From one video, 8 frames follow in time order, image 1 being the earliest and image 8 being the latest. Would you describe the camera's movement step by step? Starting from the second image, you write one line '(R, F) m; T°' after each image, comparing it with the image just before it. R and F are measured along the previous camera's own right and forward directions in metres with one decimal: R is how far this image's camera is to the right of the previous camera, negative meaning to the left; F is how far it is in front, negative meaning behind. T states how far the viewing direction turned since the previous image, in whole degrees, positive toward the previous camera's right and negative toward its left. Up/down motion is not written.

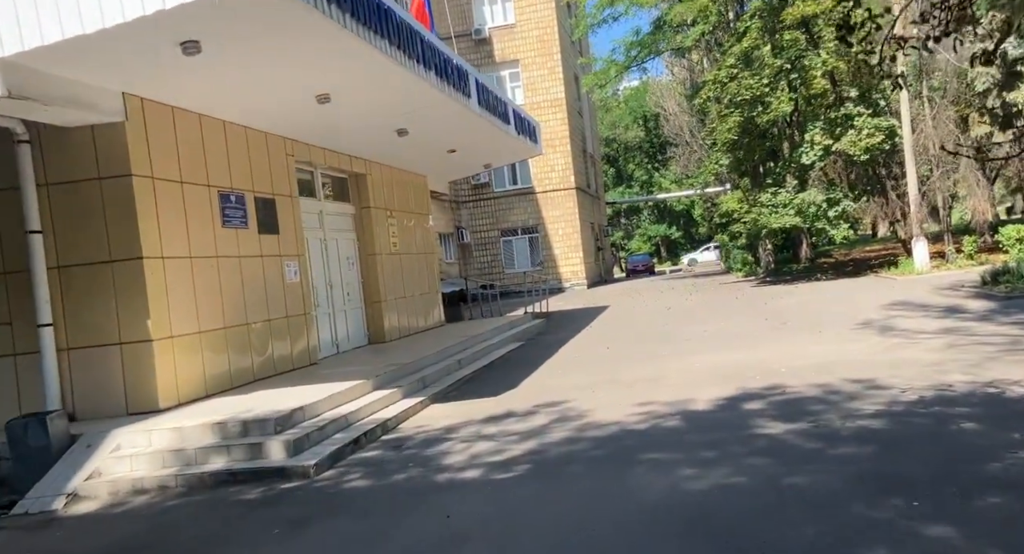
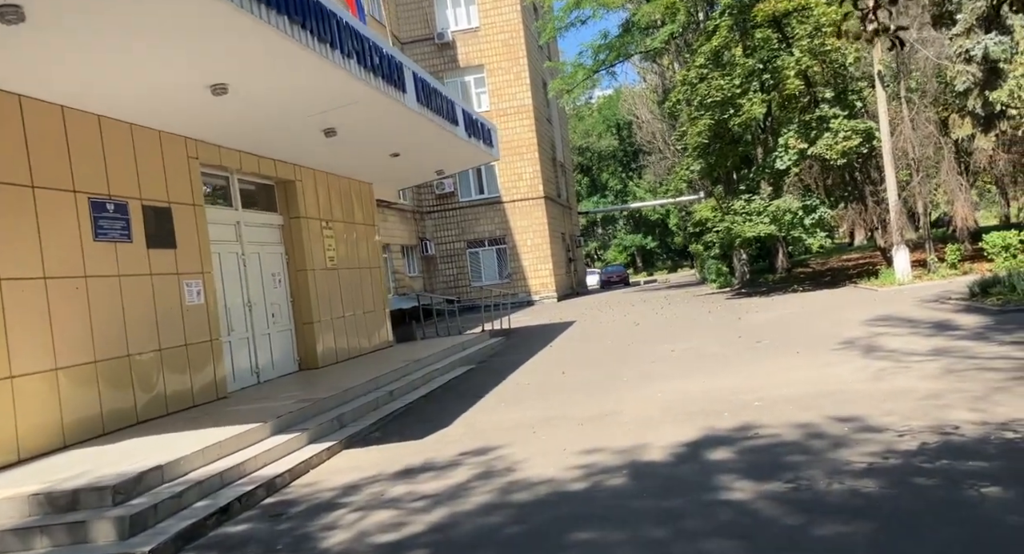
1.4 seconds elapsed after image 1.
(+0.5, +1.3) m; +1°
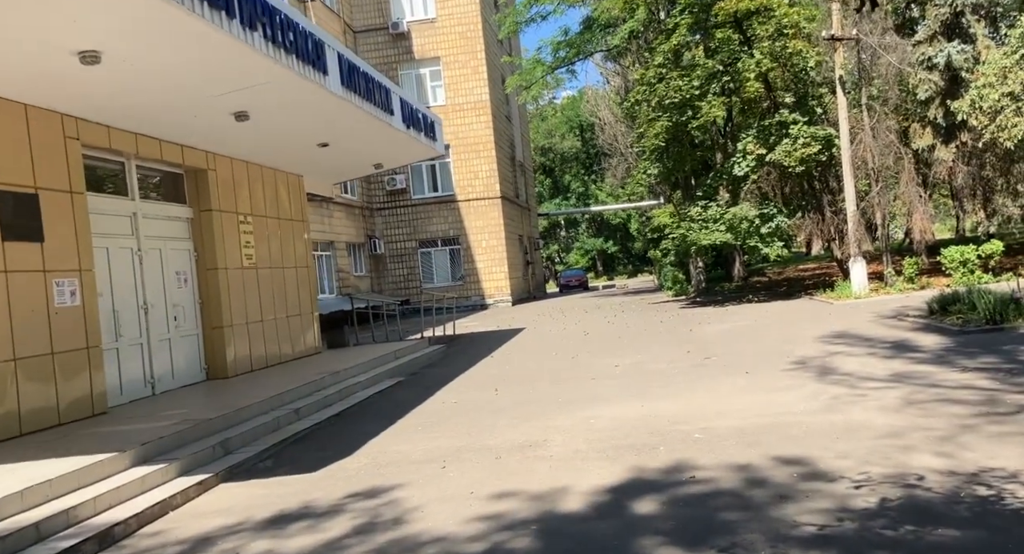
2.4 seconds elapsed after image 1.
(+0.4, +1.0) m; +3°
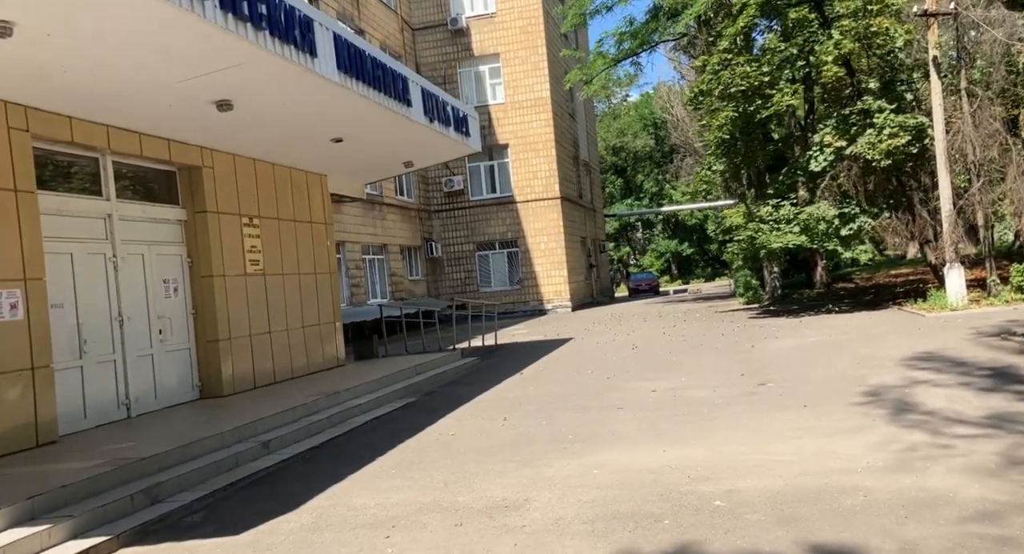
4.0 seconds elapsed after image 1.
(+0.7, +1.5) m; -6°
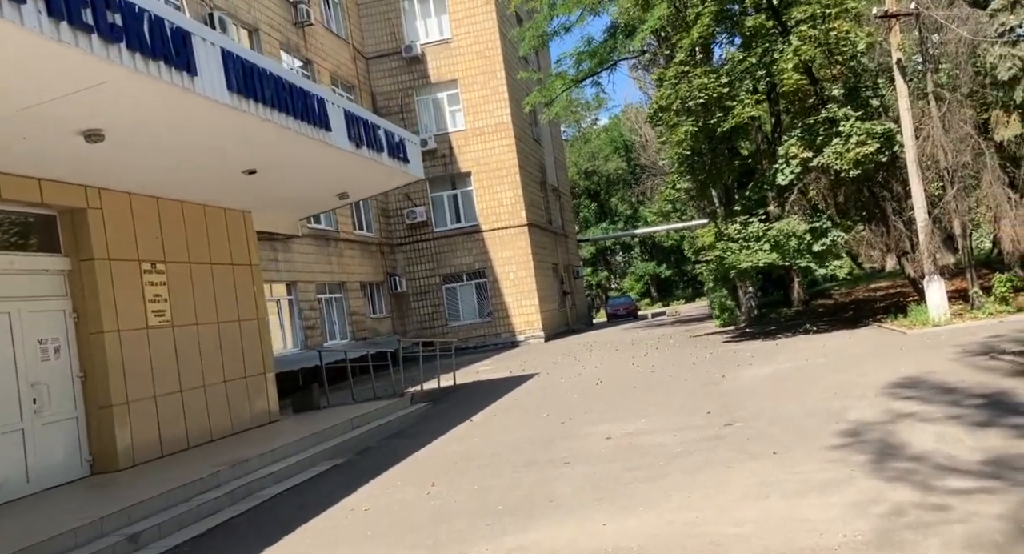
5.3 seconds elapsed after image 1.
(+0.6, +1.1) m; +1°
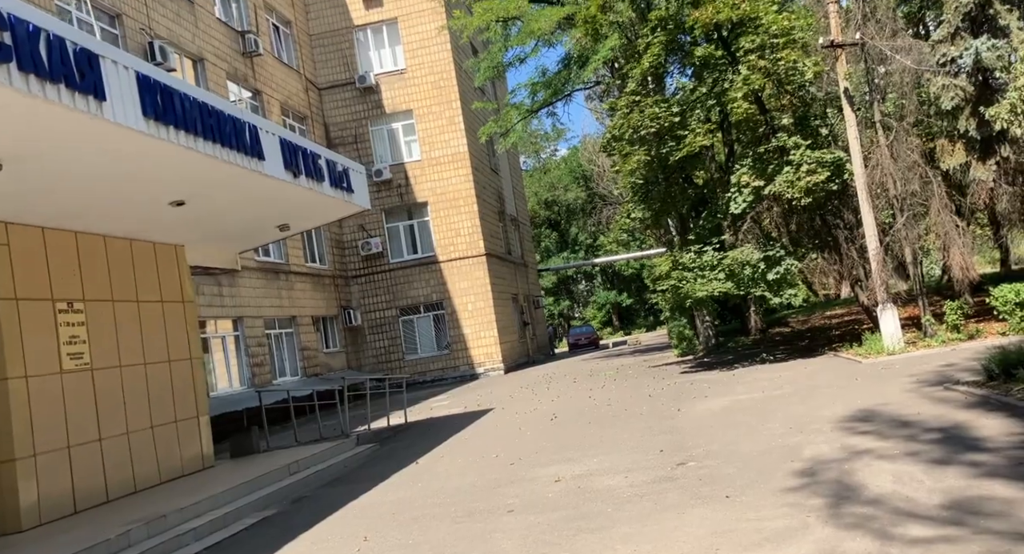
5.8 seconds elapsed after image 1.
(+0.2, +0.4) m; +3°
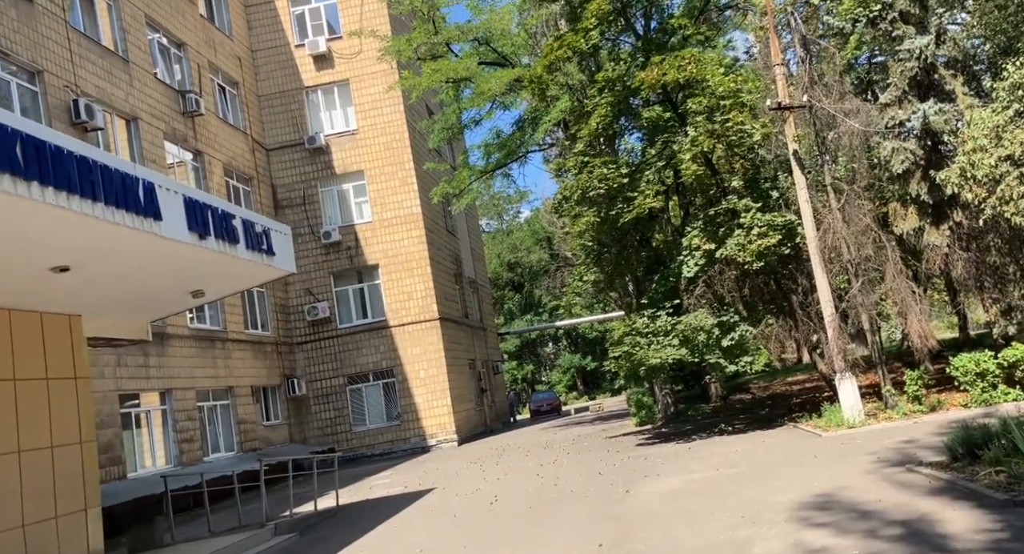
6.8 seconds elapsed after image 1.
(+0.5, +0.8) m; +2°
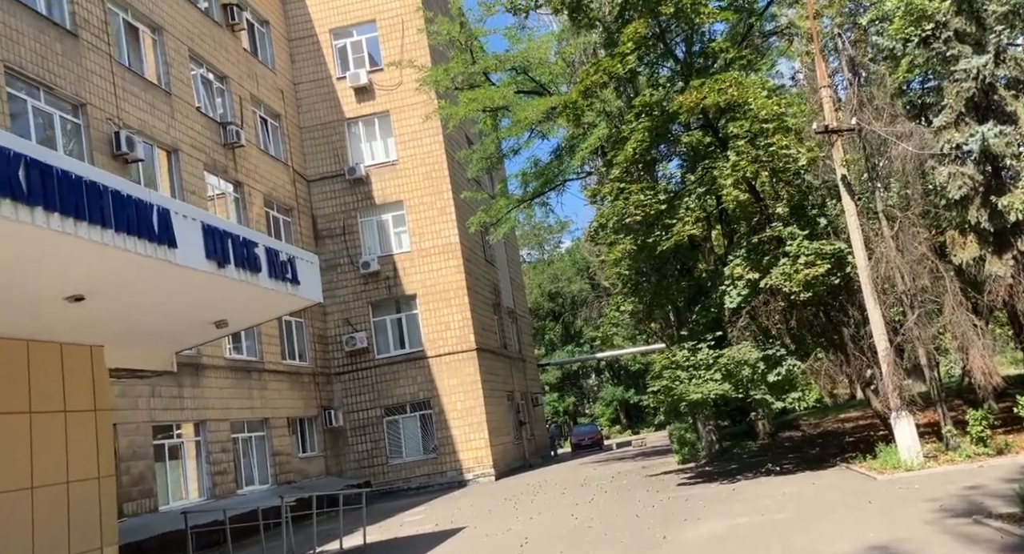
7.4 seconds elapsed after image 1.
(+0.2, +0.5) m; -3°
